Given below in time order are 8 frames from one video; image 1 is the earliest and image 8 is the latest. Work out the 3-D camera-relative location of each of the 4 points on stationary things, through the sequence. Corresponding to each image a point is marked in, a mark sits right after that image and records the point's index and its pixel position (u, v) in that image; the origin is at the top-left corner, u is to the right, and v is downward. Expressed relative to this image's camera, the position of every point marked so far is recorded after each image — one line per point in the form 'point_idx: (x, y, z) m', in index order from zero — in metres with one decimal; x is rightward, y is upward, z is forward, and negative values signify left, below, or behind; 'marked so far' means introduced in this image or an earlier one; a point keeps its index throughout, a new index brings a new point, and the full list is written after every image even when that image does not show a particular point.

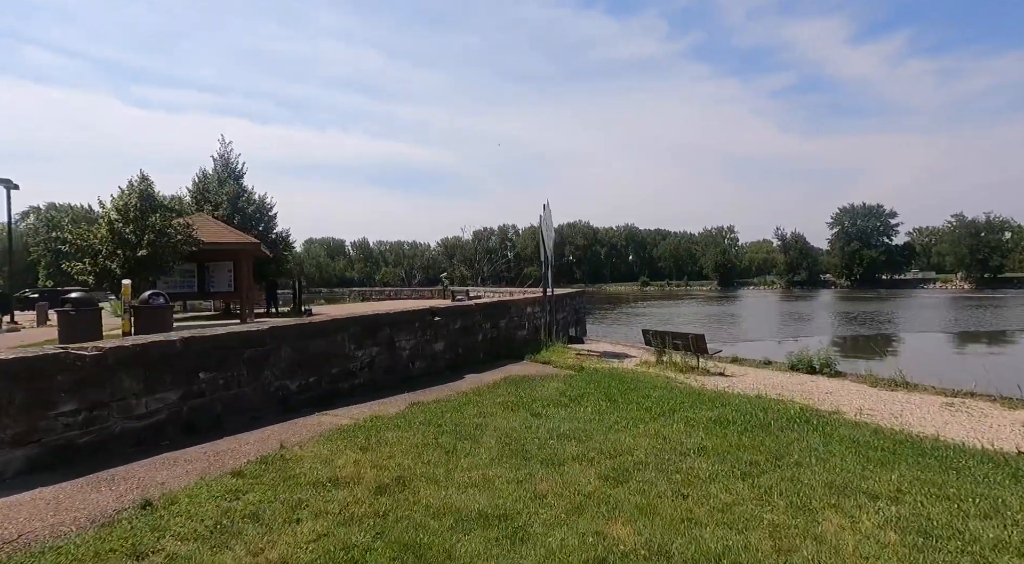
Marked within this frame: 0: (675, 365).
0: (+3.0, -1.6, +12.3) m
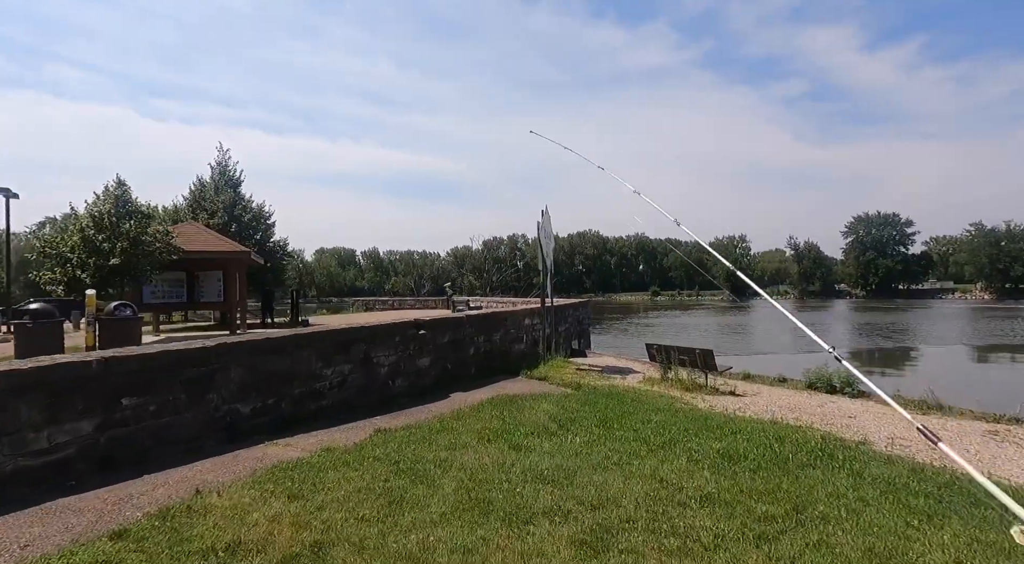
0: (+2.9, -1.7, +11.3) m
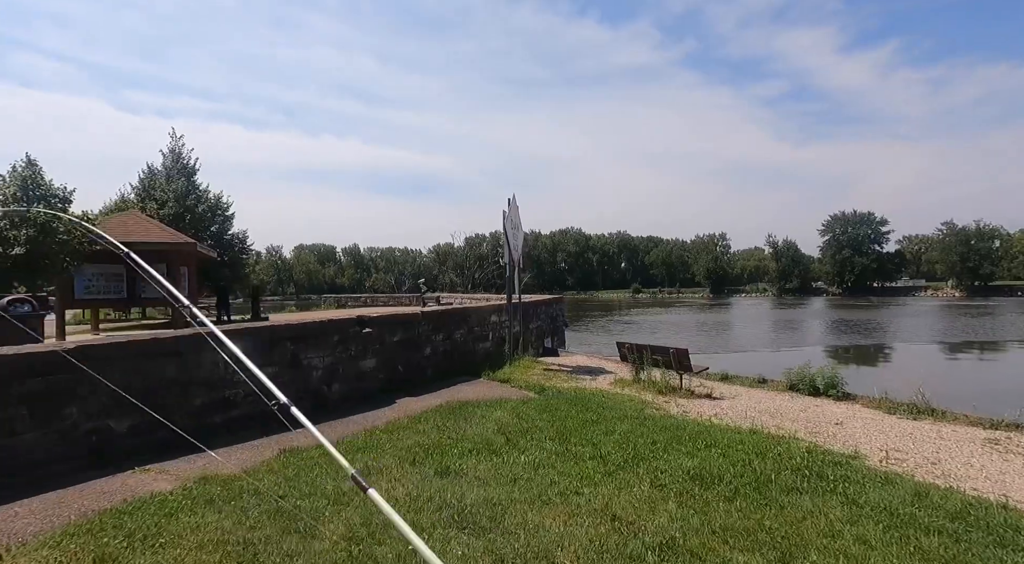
0: (+2.2, -1.6, +10.4) m
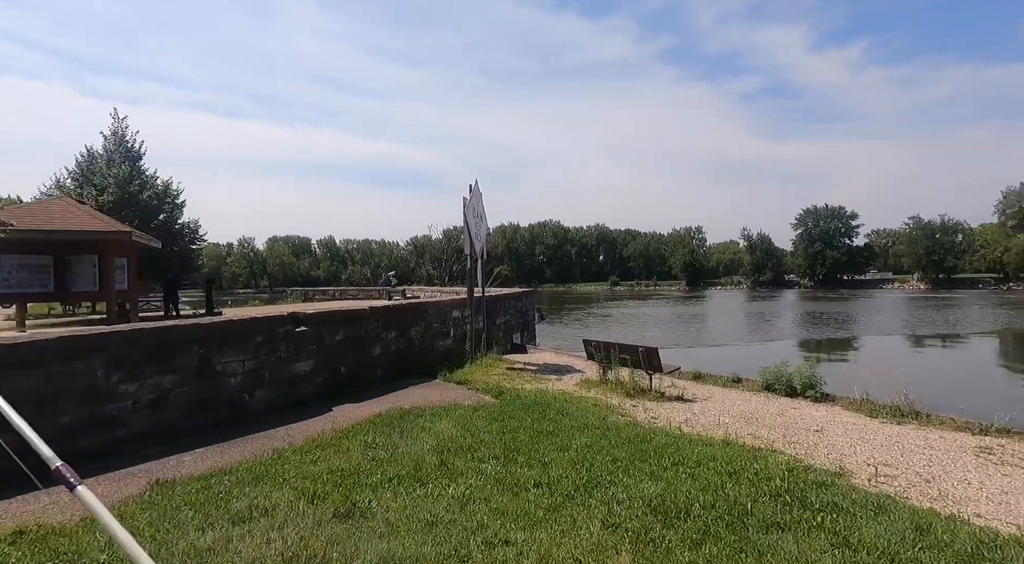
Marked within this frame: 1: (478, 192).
0: (+1.6, -1.5, +9.6) m
1: (-0.7, +1.8, +13.1) m
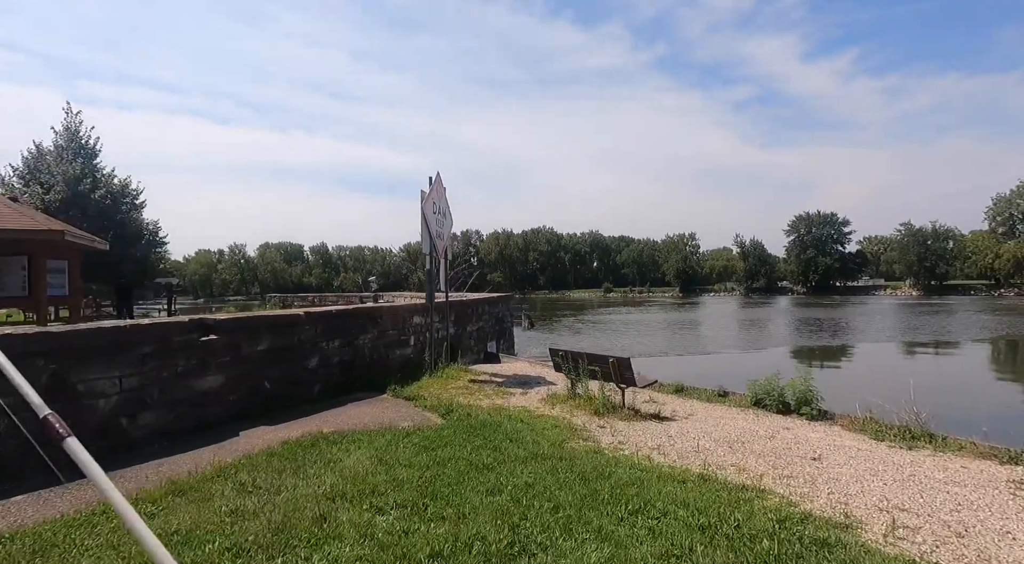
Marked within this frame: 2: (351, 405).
0: (+1.0, -1.5, +8.4) m
1: (-1.3, +1.8, +11.9) m
2: (-2.2, -1.7, +8.8) m
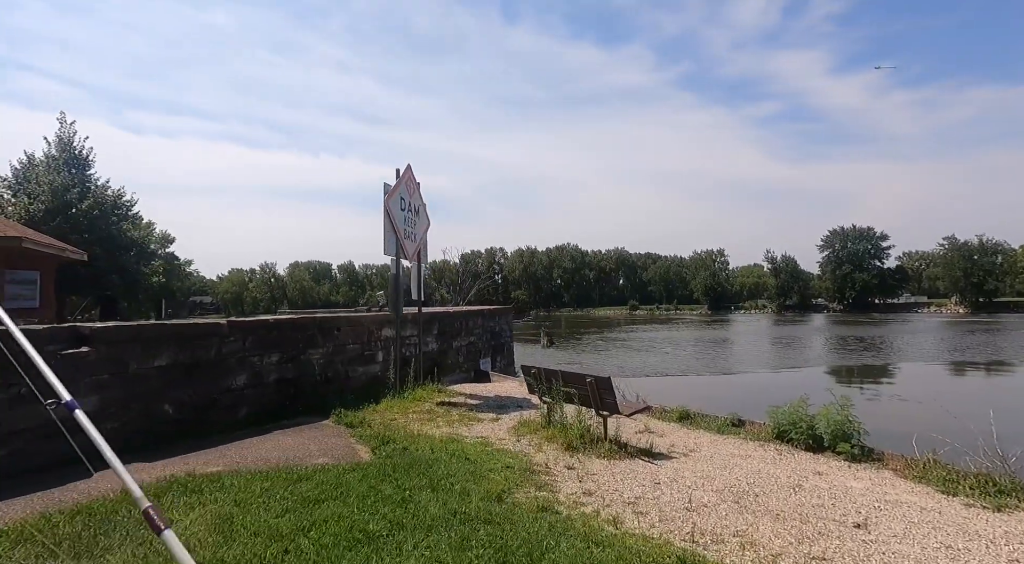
0: (+0.5, -1.5, +6.6) m
1: (-1.7, +1.7, +10.4) m
2: (-2.6, -1.7, +7.2) m
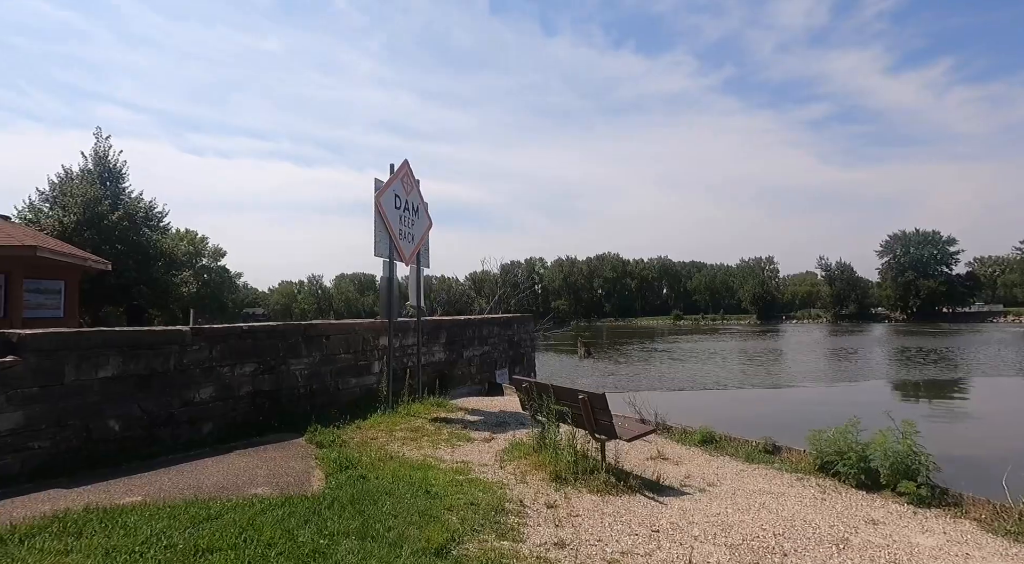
0: (+0.3, -1.5, +5.6) m
1: (-1.6, +1.6, +9.5) m
2: (-2.7, -1.7, +6.3) m
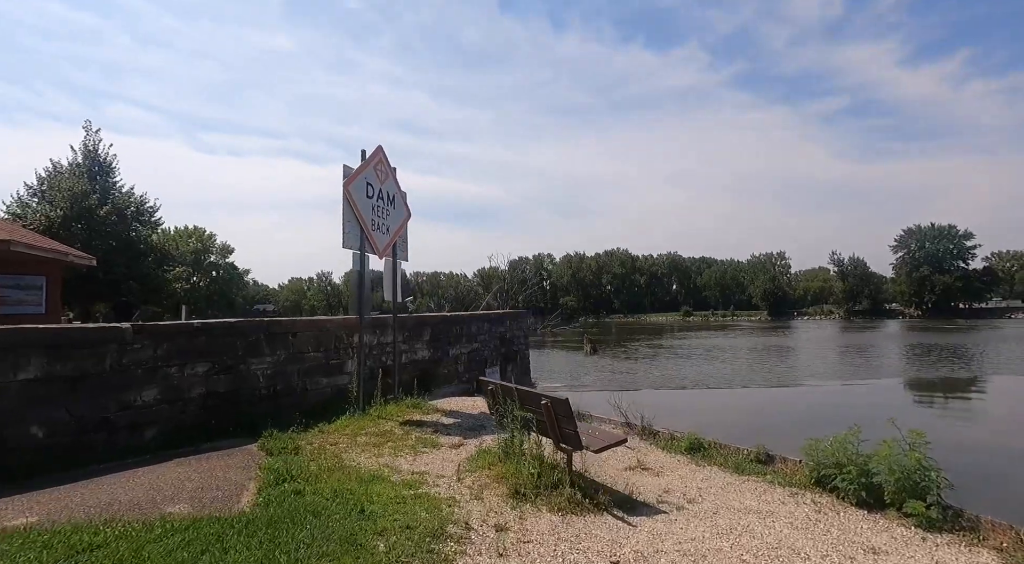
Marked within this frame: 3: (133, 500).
0: (0.0, -1.4, +5.0) m
1: (-1.8, +1.7, +8.9) m
2: (-3.0, -1.6, +5.7) m
3: (-2.6, -1.5, +4.5) m
